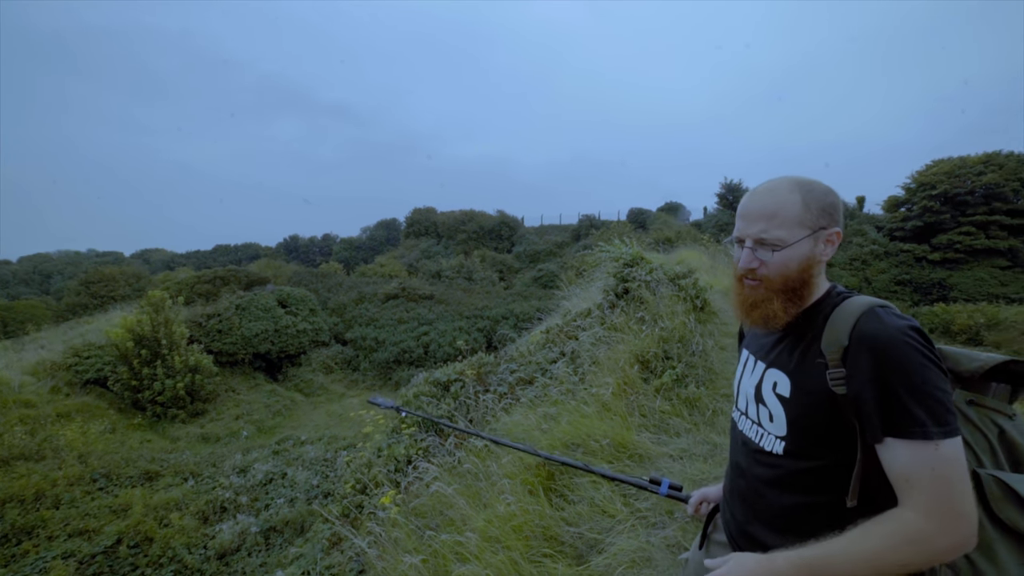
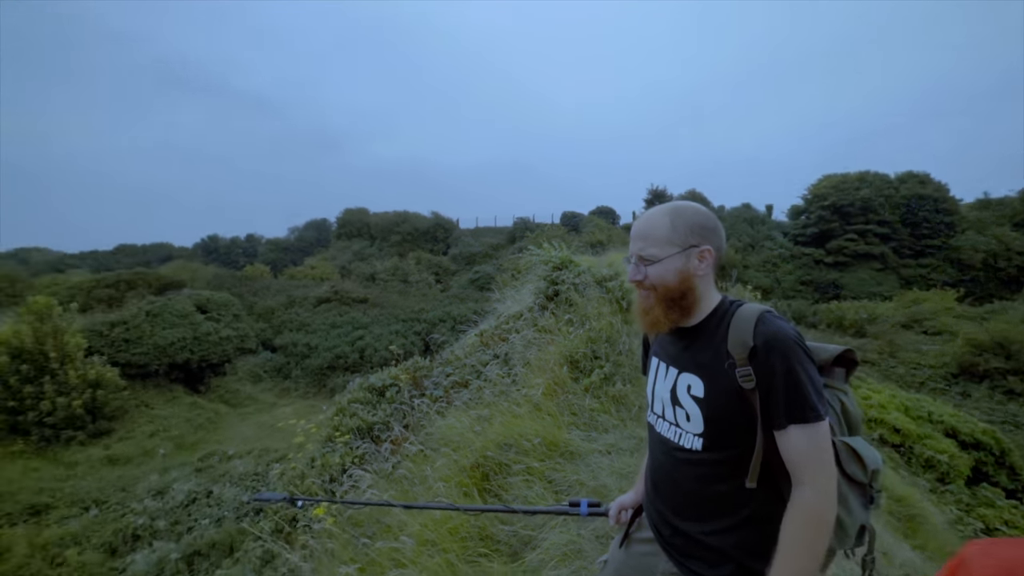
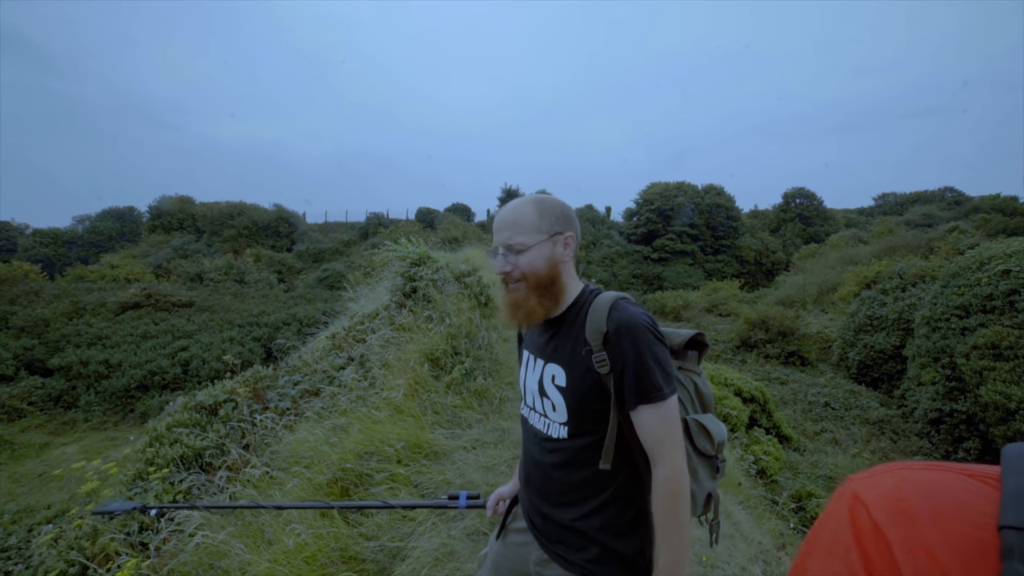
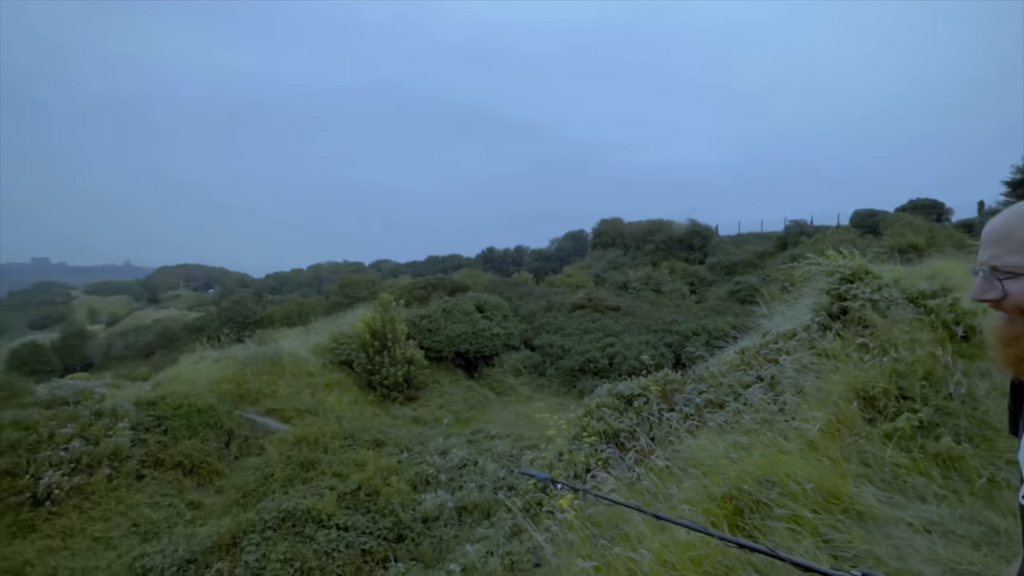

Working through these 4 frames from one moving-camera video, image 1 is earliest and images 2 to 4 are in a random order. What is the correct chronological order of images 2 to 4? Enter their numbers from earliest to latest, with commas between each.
3, 2, 4
